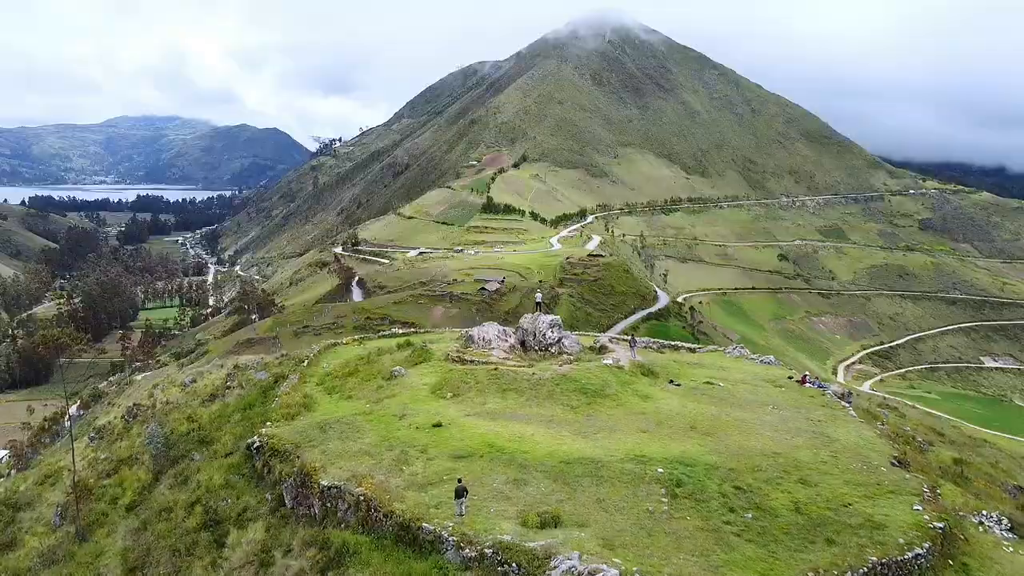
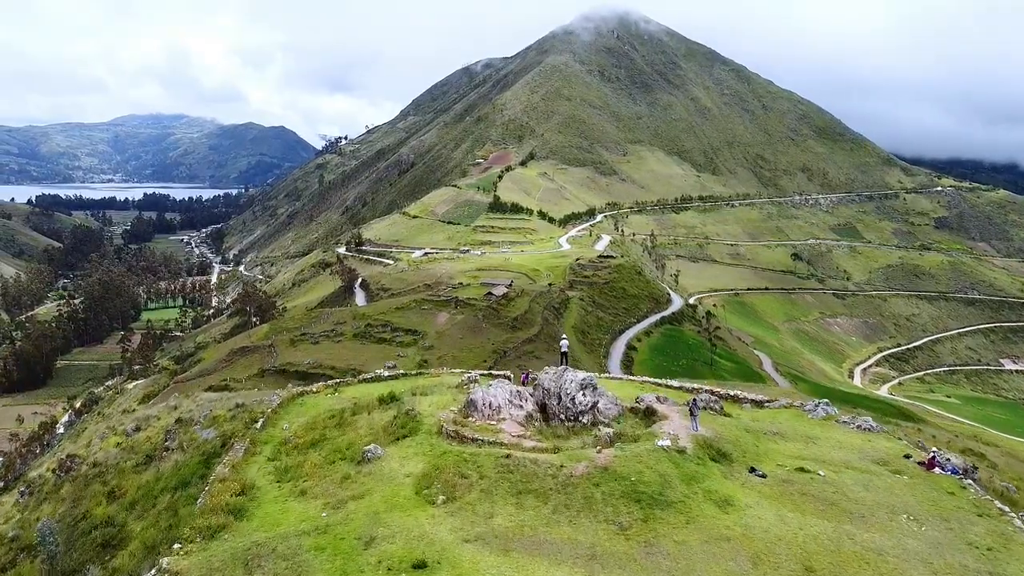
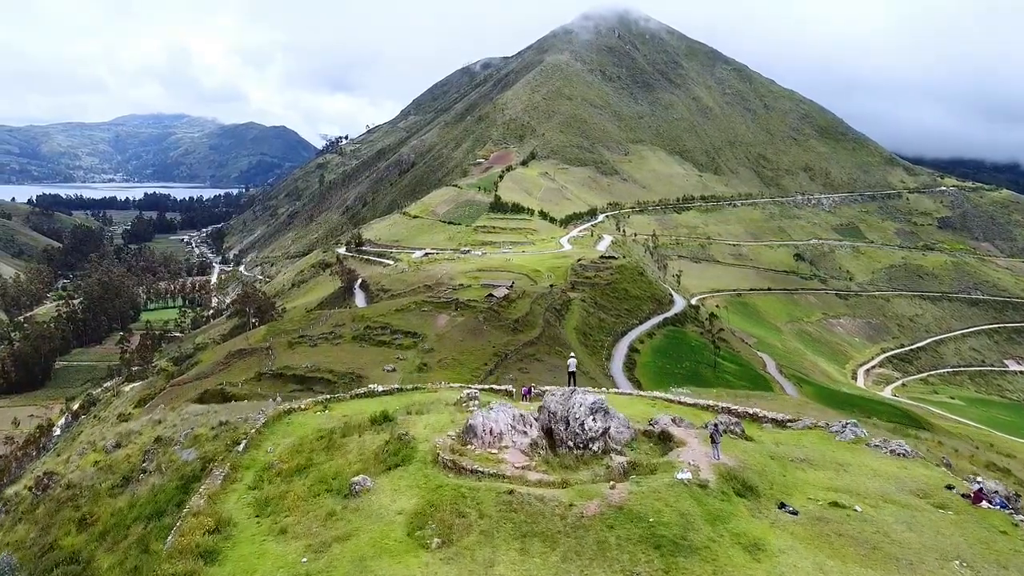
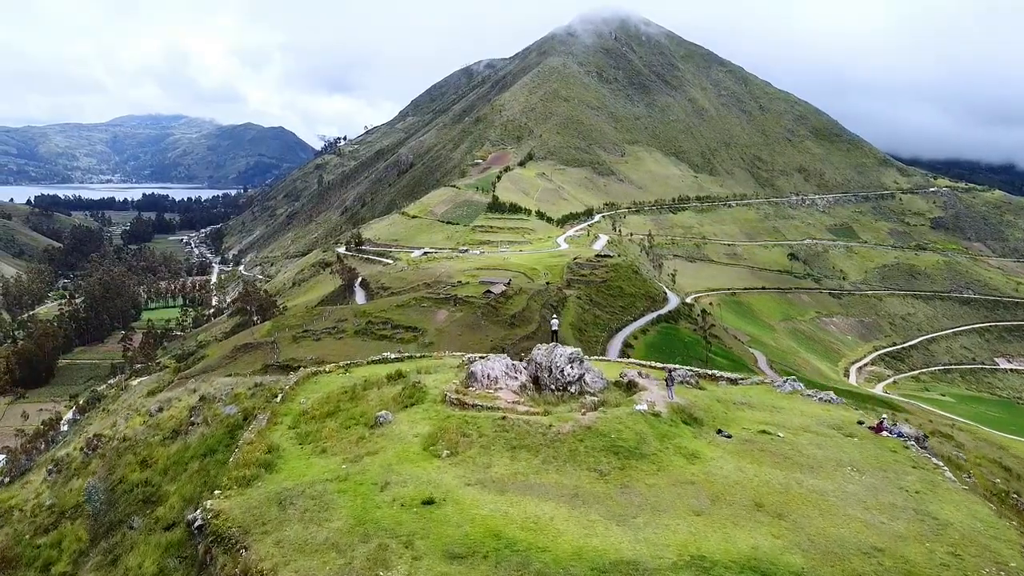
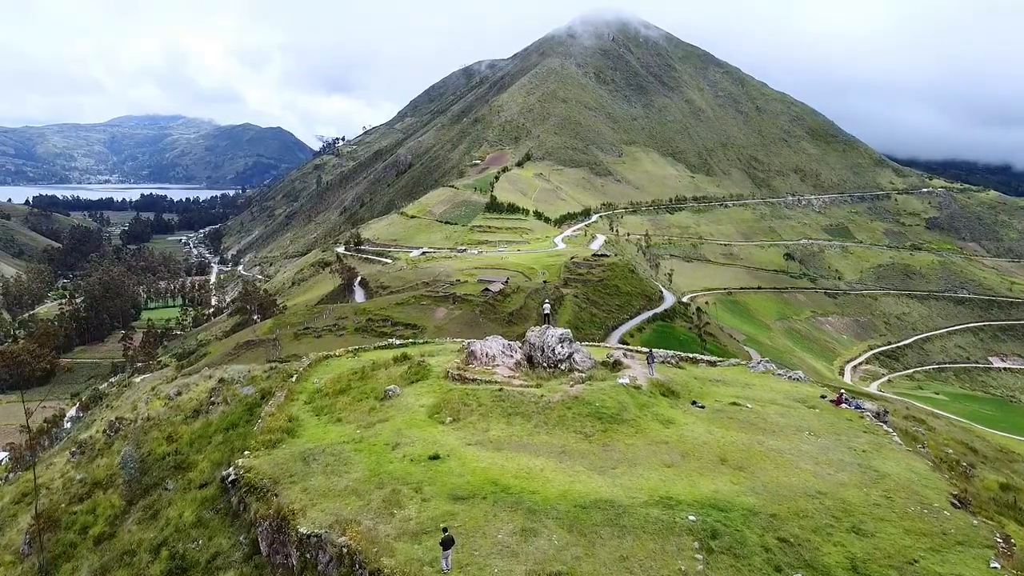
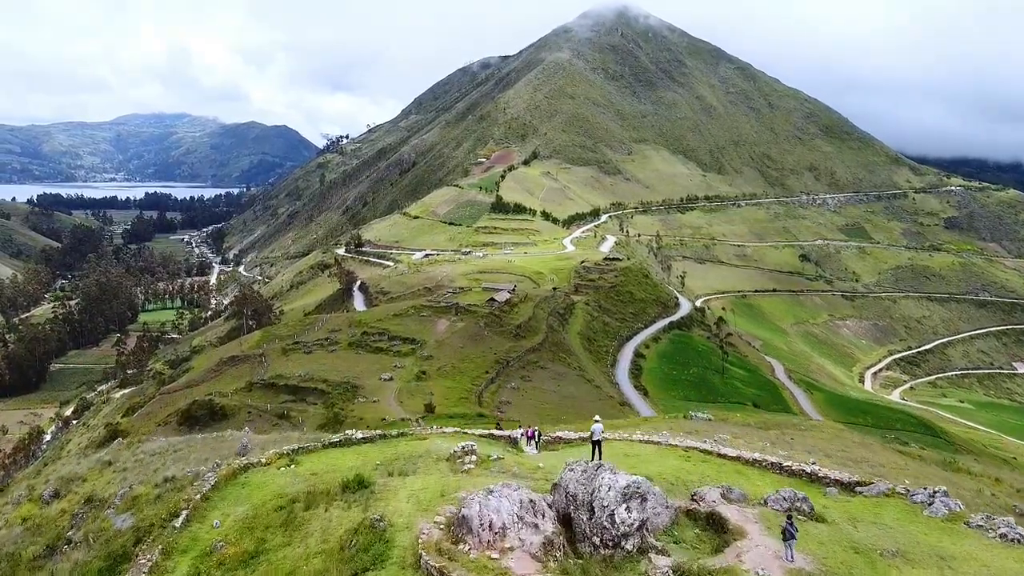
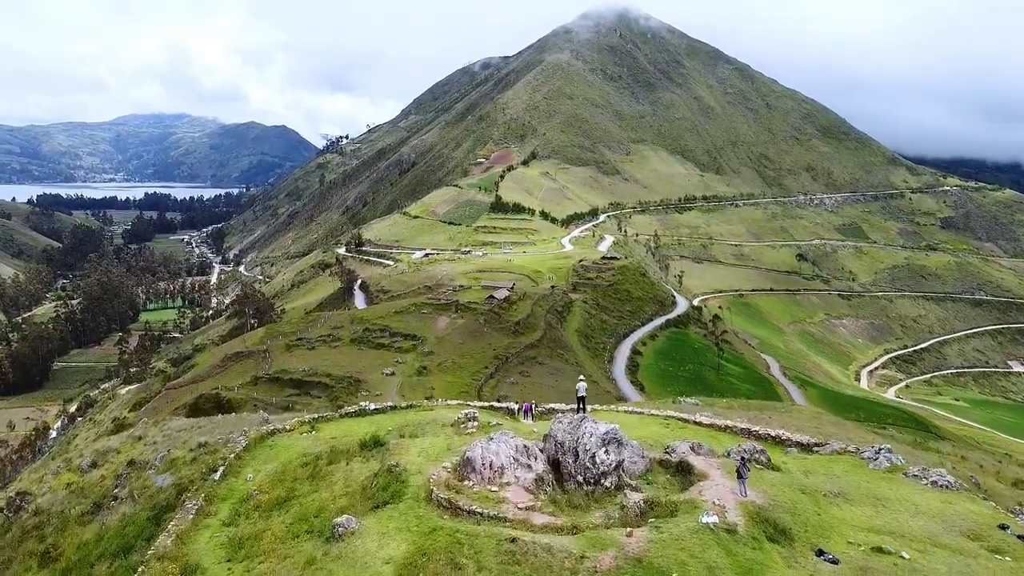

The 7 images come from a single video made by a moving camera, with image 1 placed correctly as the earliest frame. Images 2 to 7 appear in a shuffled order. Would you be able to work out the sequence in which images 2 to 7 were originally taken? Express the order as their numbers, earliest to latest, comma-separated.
5, 4, 2, 3, 7, 6
